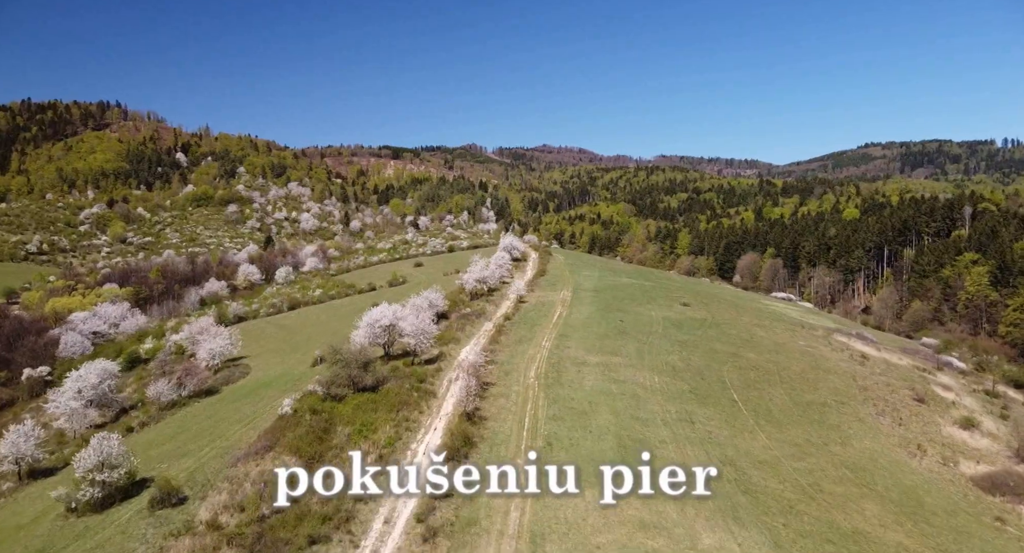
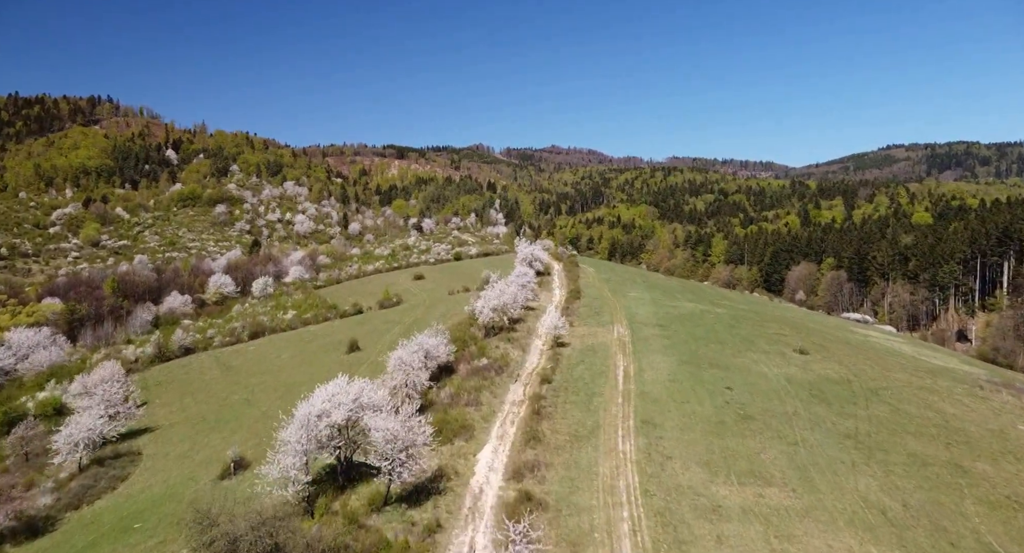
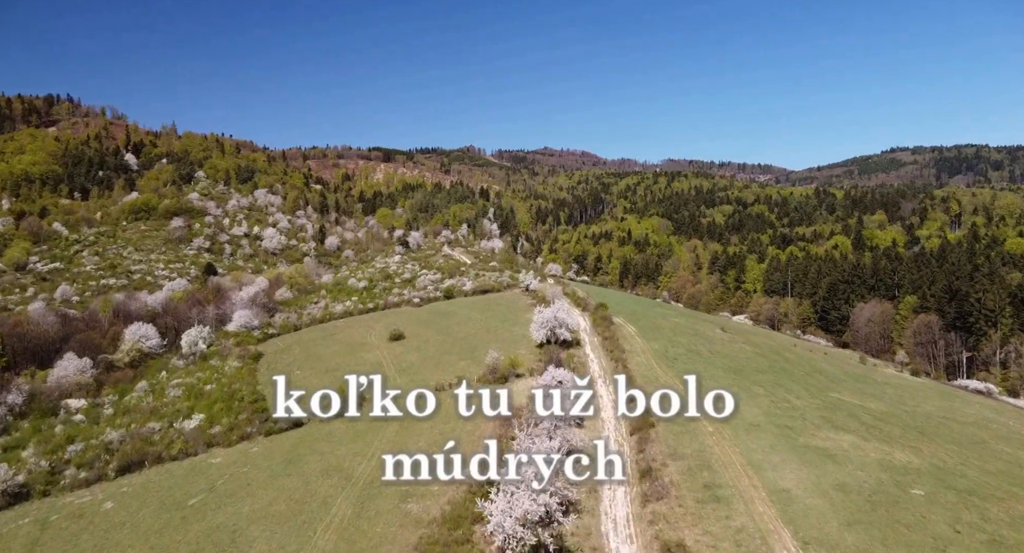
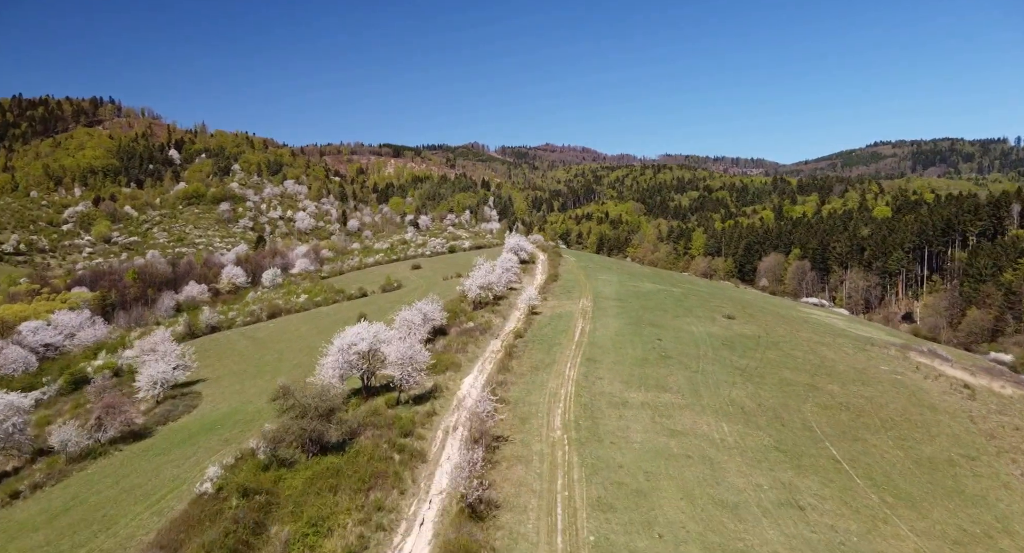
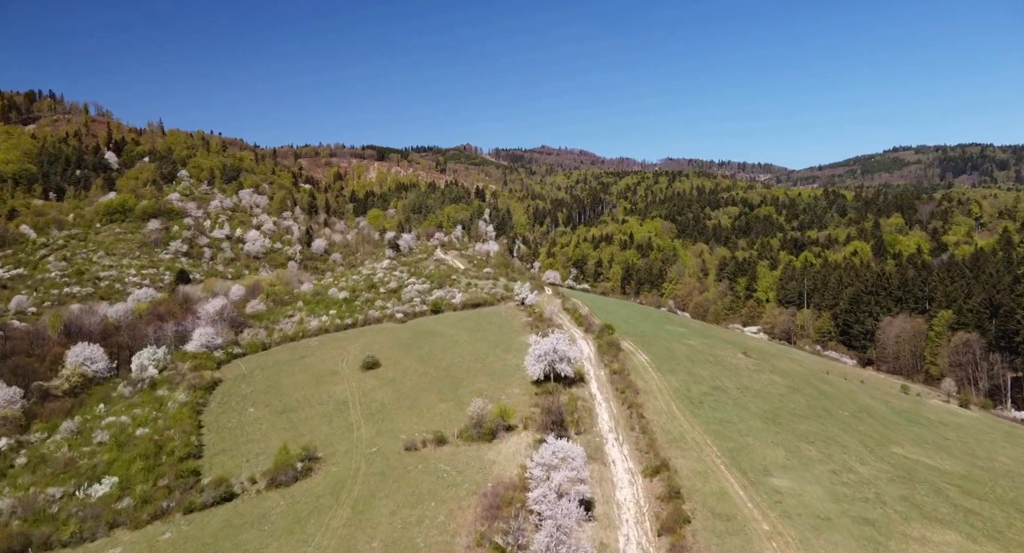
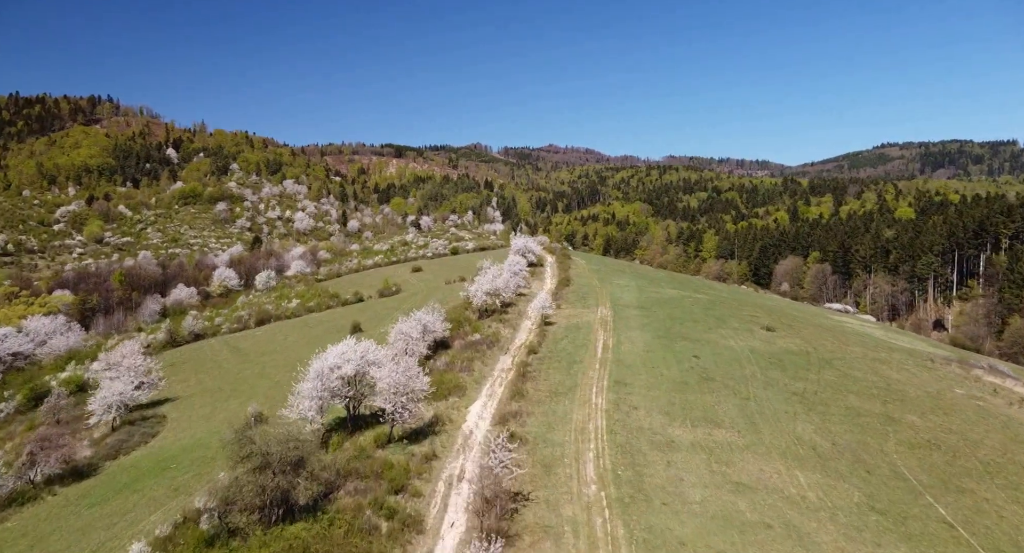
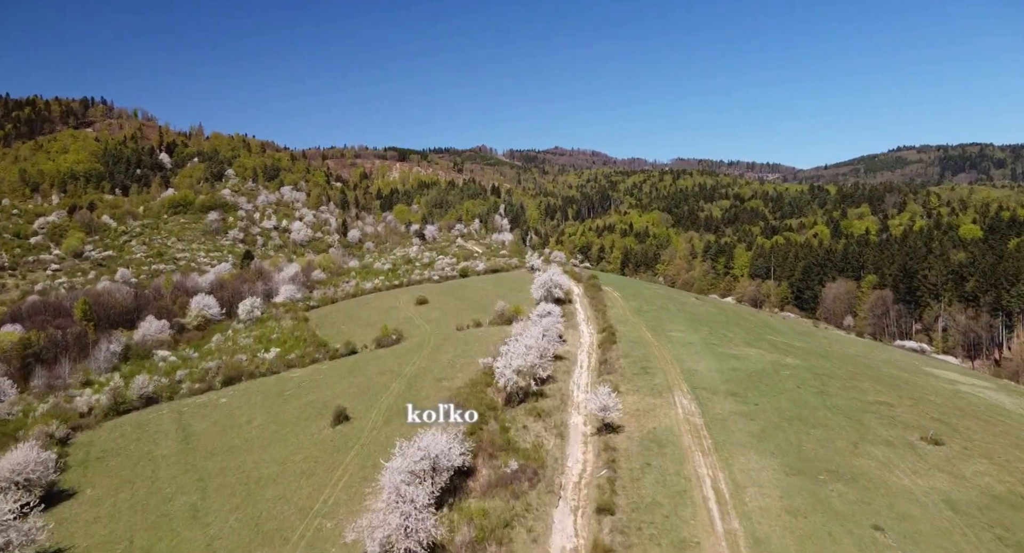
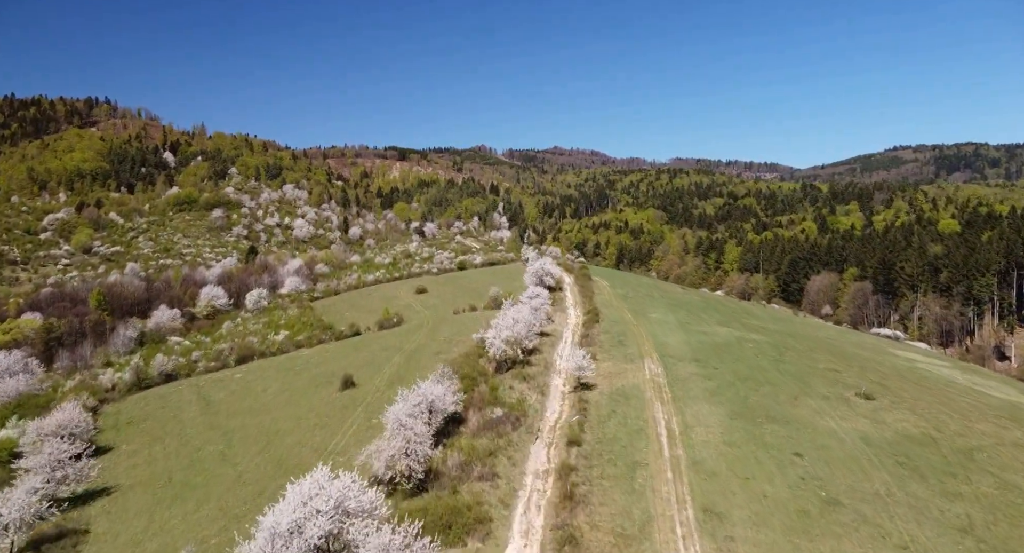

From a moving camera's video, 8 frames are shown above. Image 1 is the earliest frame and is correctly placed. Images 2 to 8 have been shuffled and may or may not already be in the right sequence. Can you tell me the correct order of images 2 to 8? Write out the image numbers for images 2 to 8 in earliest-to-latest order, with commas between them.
4, 6, 2, 8, 7, 3, 5
